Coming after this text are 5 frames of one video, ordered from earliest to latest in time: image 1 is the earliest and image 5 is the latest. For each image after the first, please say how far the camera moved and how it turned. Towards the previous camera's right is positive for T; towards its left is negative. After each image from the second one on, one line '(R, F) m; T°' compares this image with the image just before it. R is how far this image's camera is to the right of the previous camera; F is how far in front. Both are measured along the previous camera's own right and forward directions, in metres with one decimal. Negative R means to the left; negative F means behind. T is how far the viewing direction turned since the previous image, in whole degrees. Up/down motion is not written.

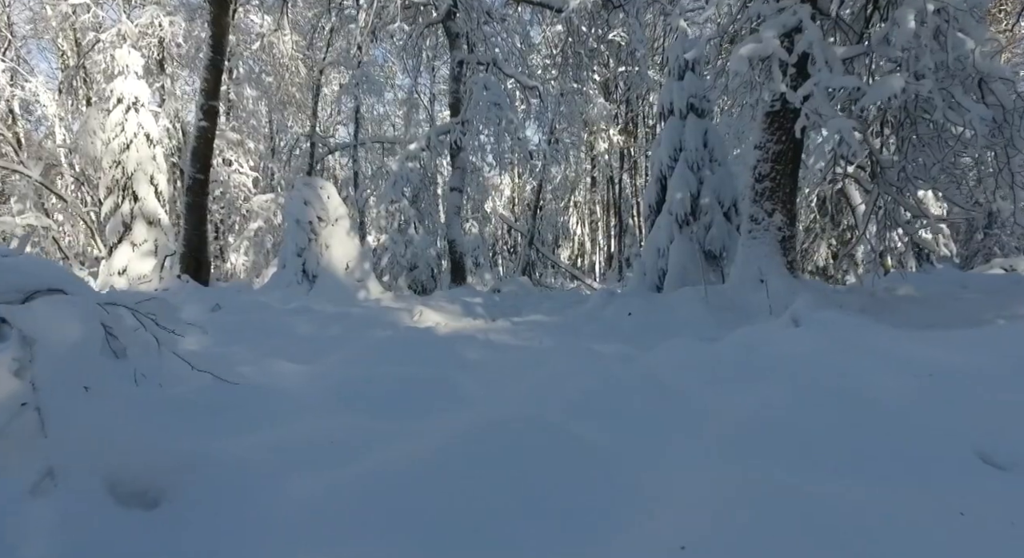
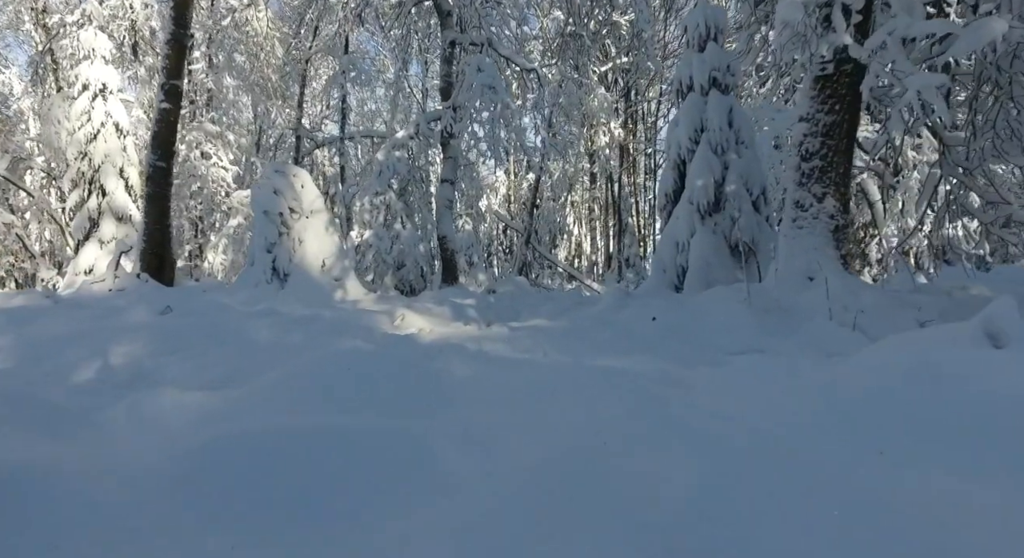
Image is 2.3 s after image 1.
(0.0, +1.0) m; 0°
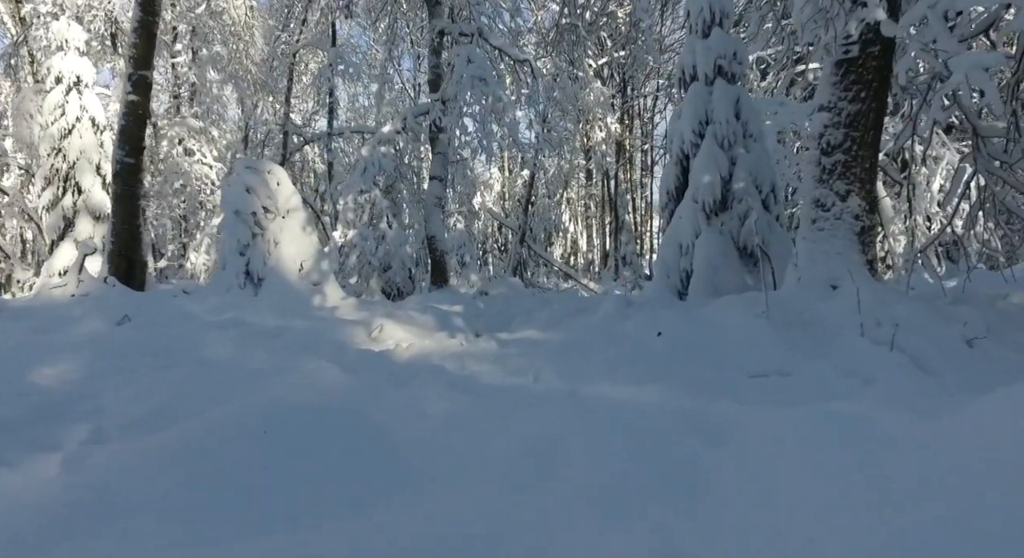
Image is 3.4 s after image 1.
(+0.1, +0.5) m; 0°
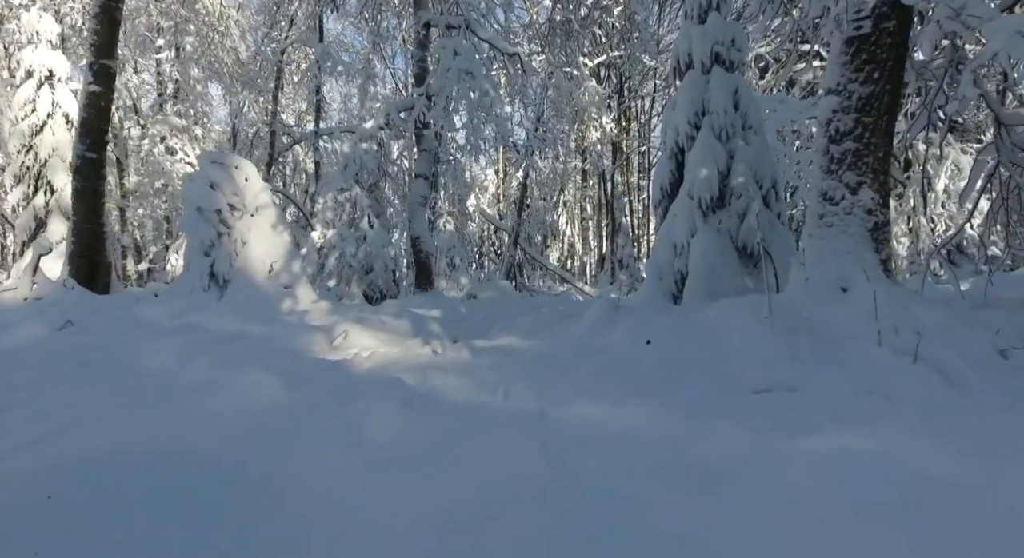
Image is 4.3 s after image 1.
(+0.1, +0.5) m; 0°
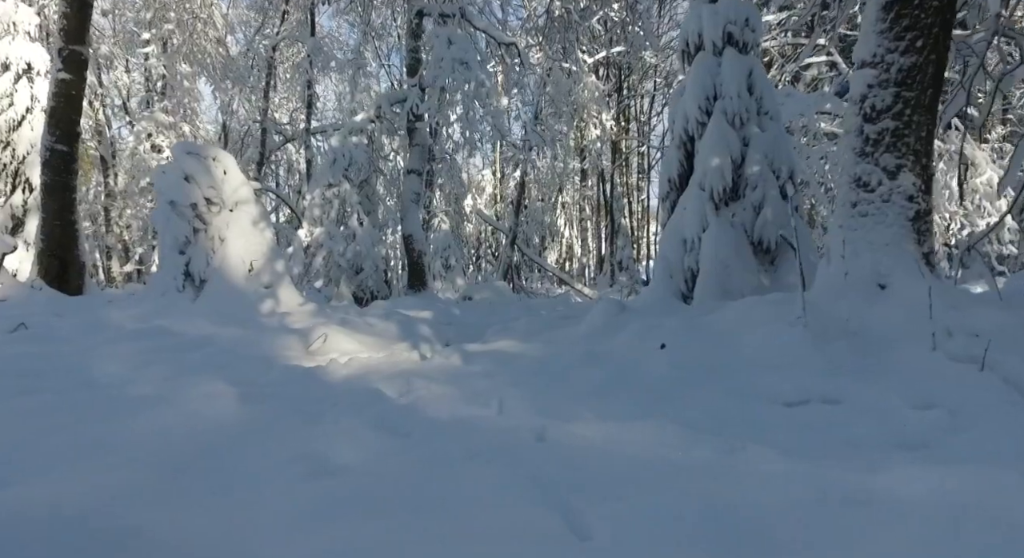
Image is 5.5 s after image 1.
(0.0, +0.4) m; 0°
